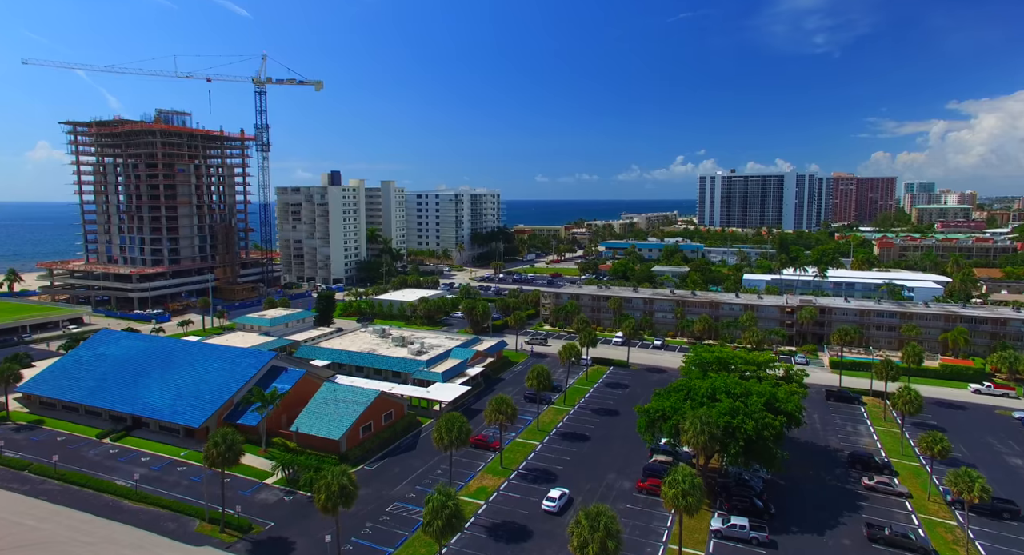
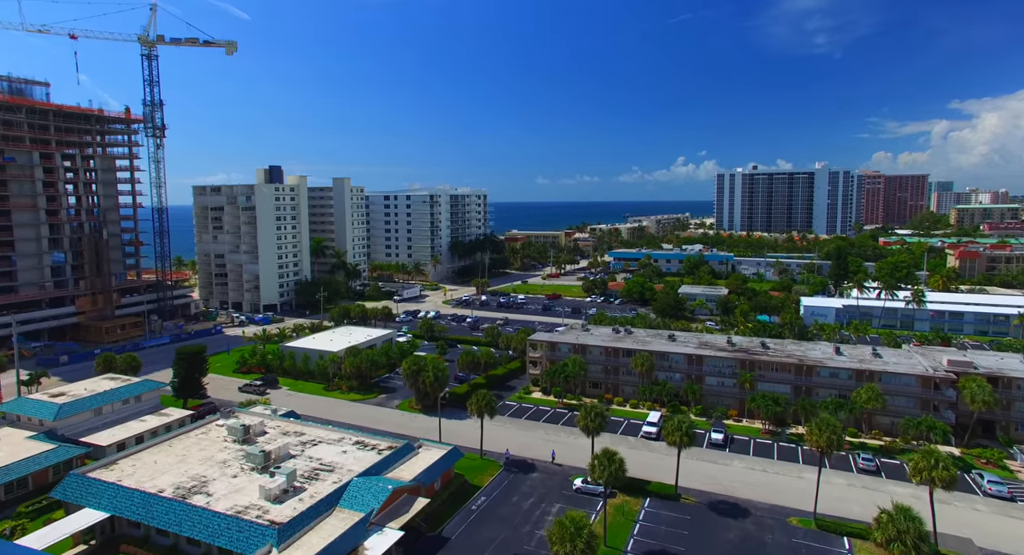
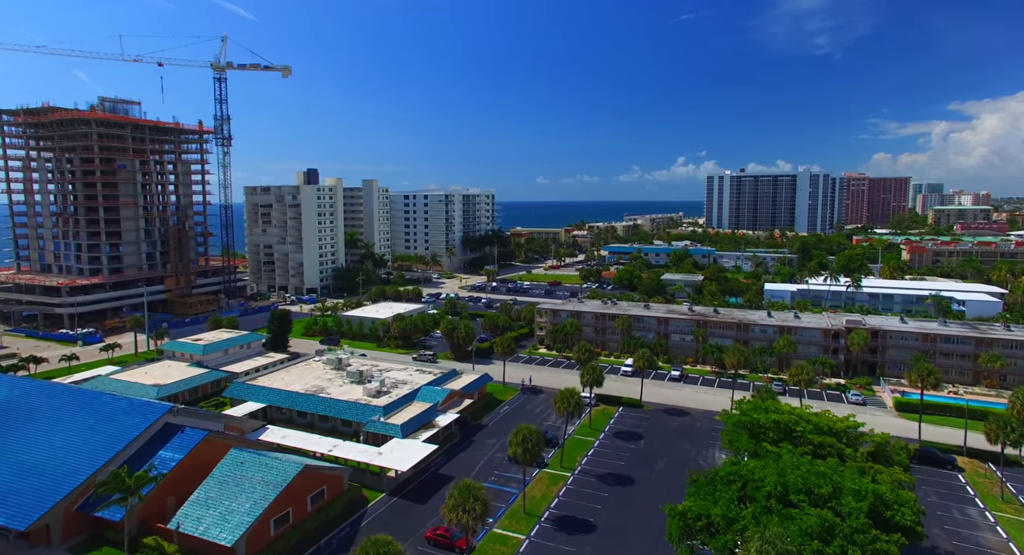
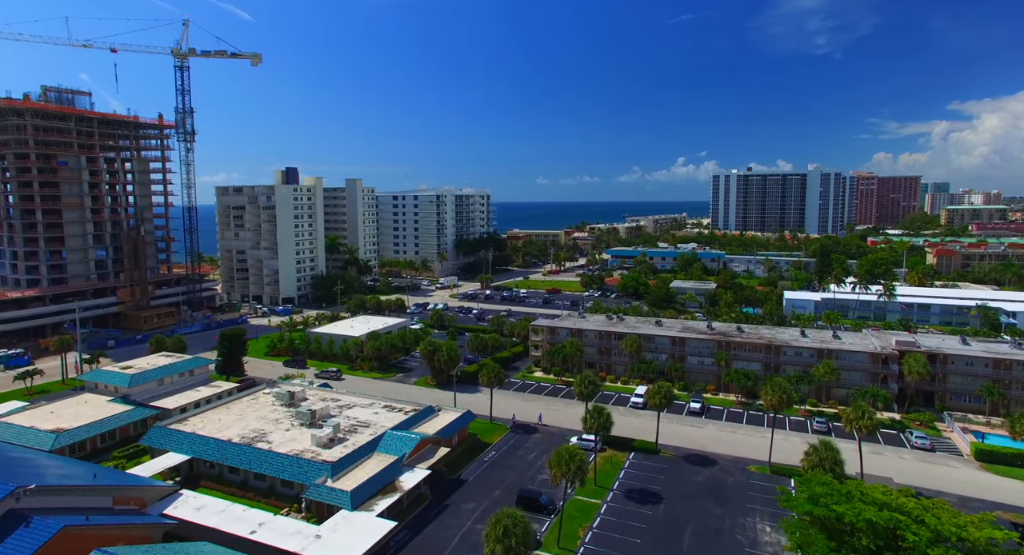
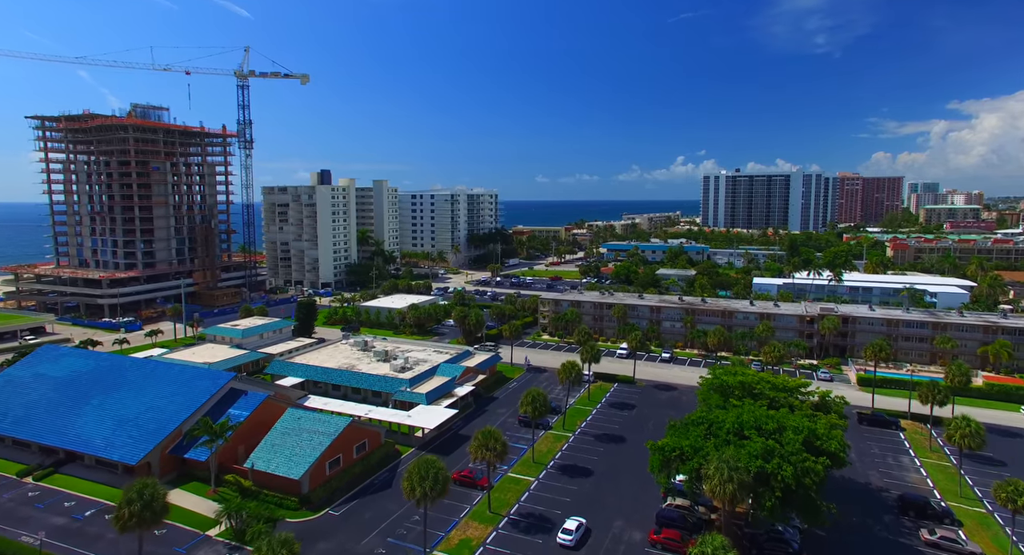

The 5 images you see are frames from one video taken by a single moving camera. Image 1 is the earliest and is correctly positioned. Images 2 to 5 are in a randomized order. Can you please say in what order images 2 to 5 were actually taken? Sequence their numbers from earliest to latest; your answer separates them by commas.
5, 3, 4, 2
